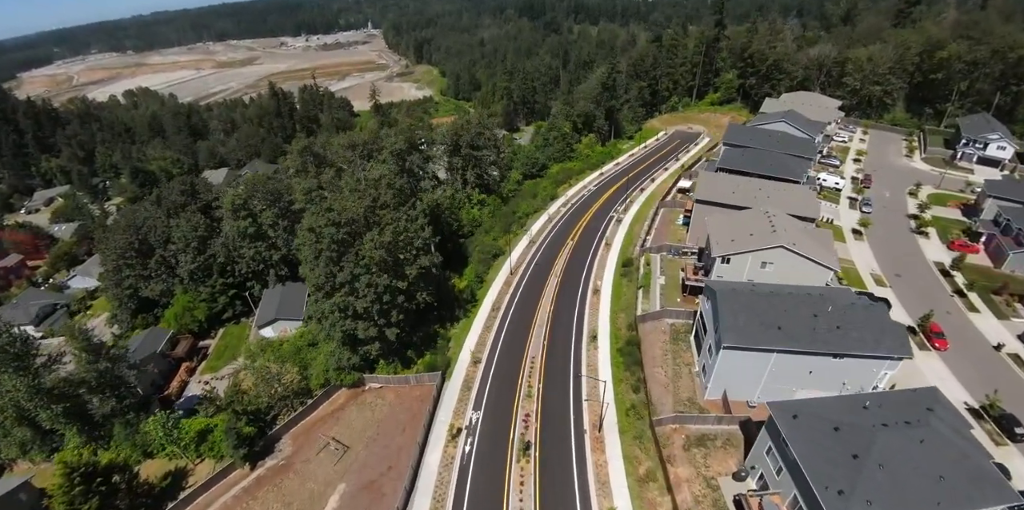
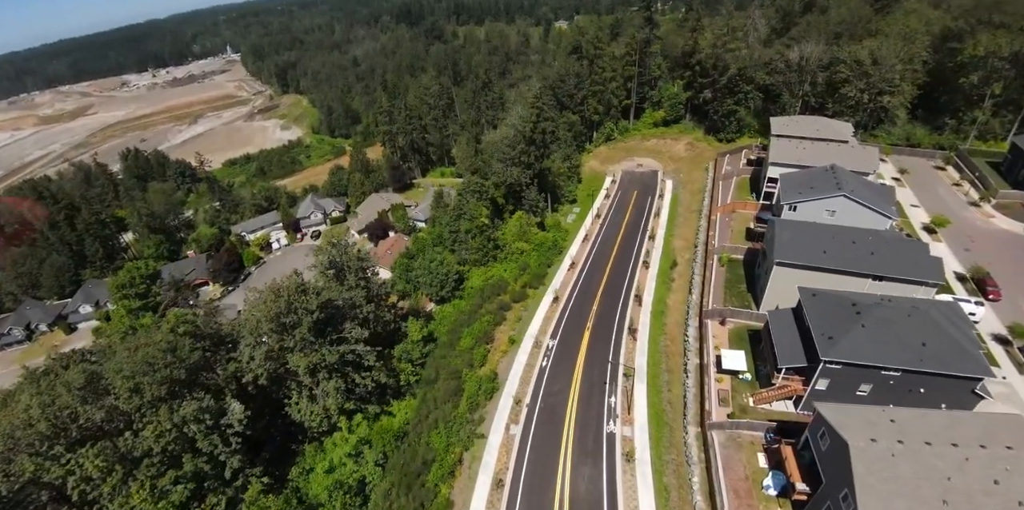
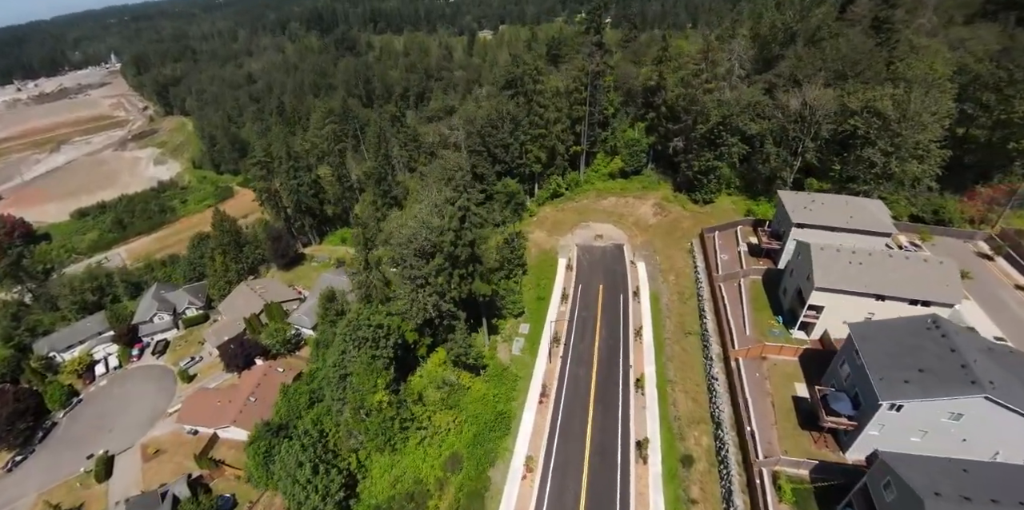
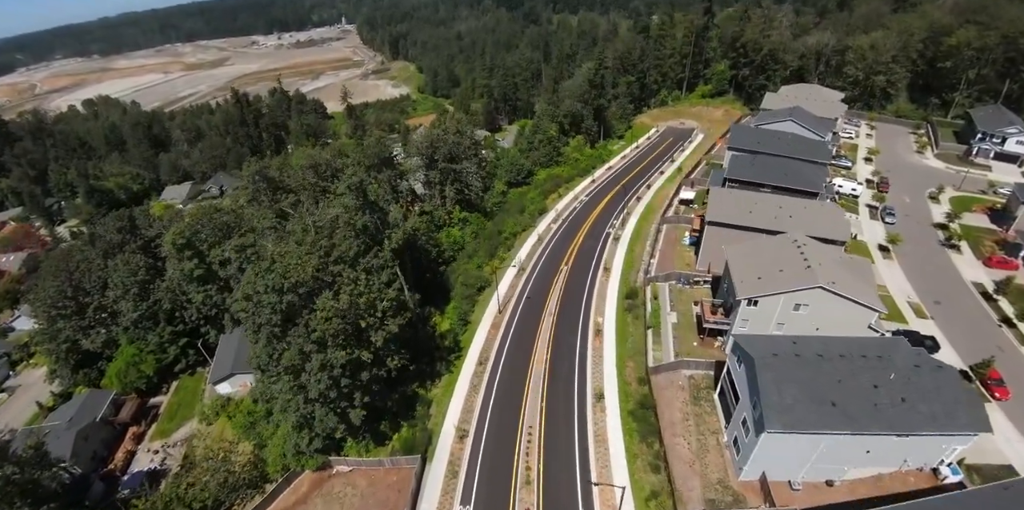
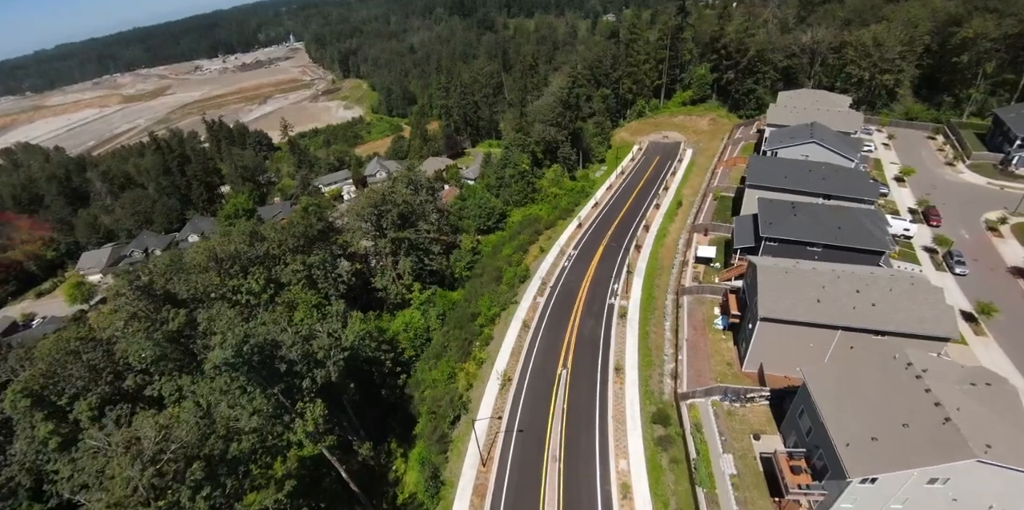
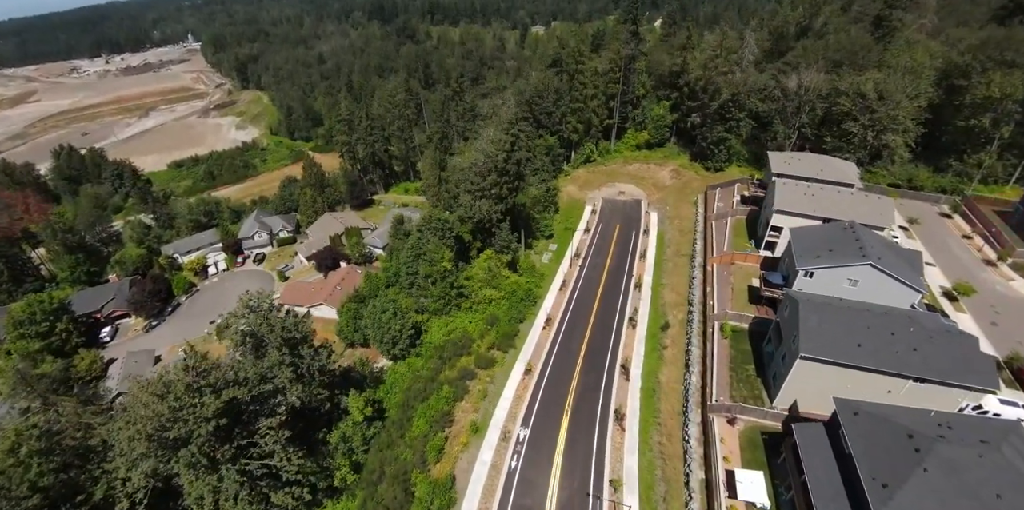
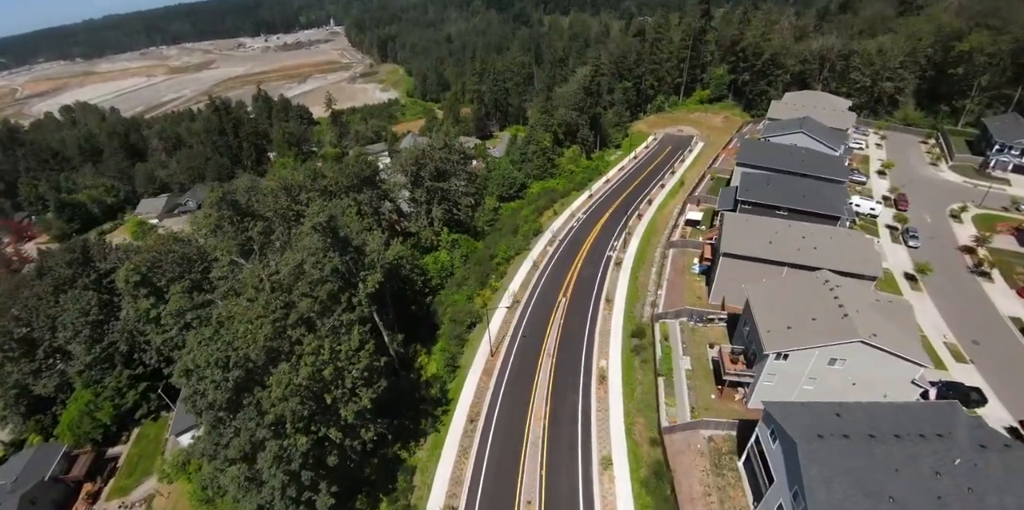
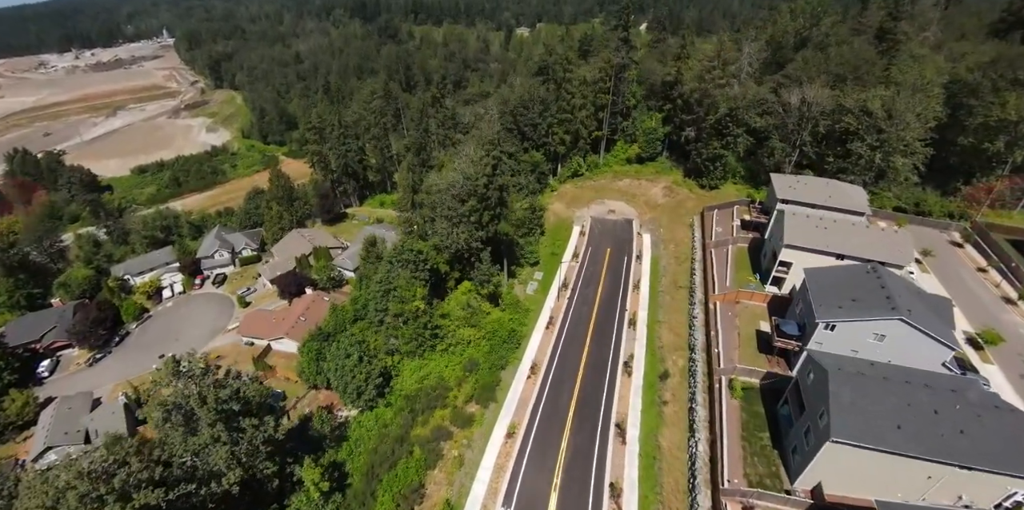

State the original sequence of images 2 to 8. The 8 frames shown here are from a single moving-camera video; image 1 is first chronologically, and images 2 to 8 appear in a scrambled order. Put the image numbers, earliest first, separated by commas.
4, 7, 5, 2, 6, 8, 3
